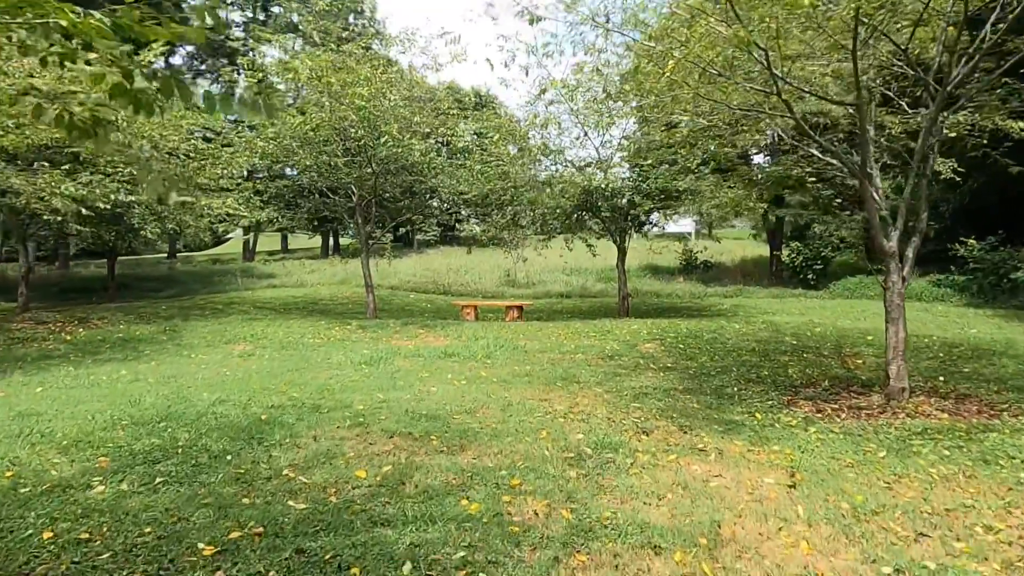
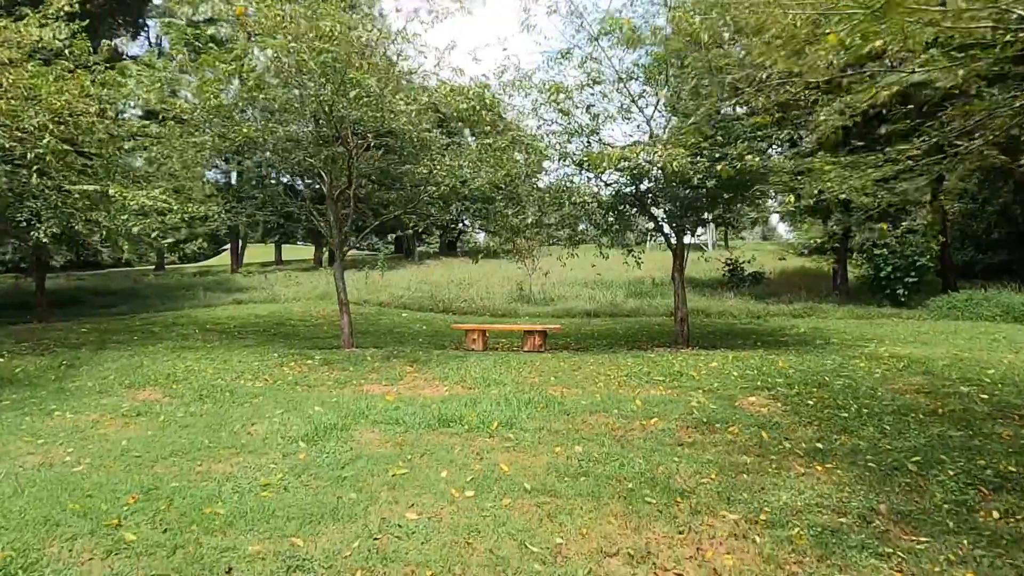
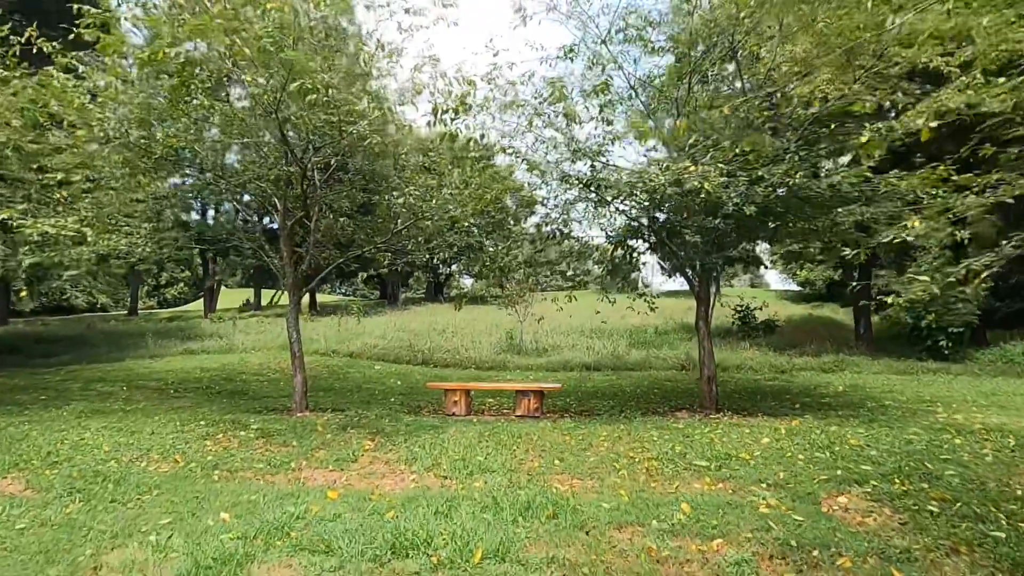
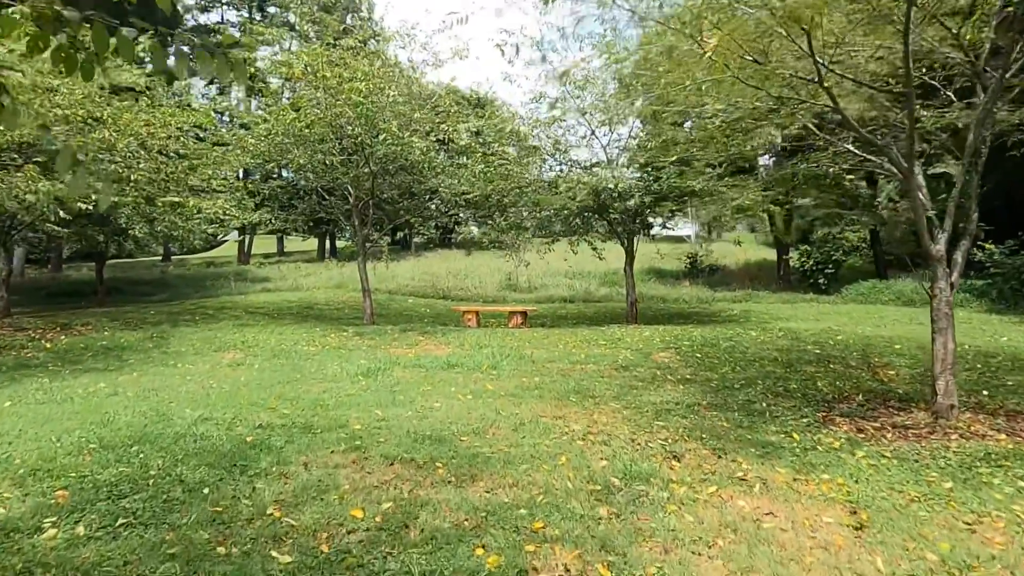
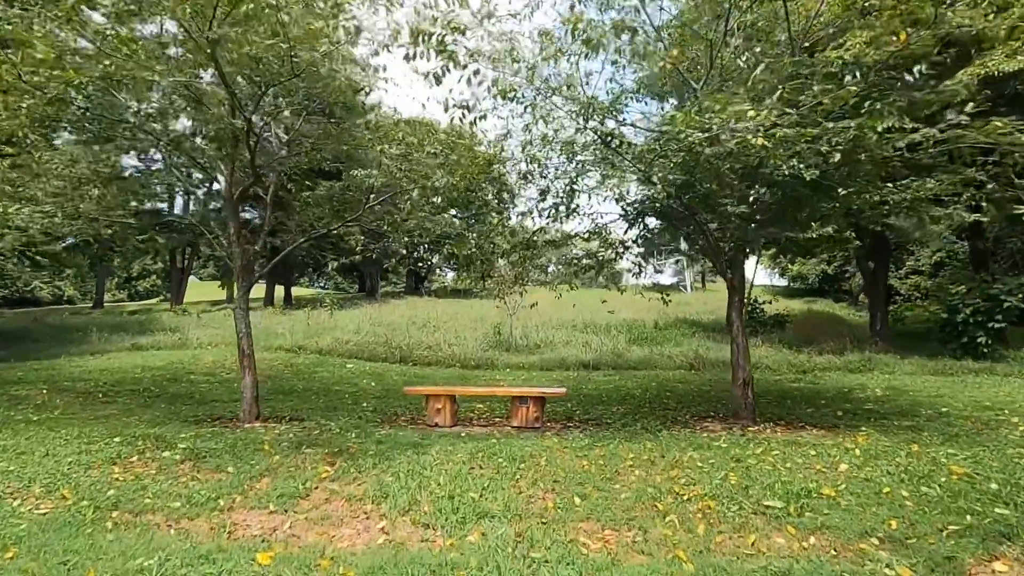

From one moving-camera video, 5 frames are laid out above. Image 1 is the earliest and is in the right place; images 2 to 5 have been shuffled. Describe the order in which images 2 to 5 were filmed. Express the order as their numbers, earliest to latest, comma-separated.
4, 2, 3, 5
